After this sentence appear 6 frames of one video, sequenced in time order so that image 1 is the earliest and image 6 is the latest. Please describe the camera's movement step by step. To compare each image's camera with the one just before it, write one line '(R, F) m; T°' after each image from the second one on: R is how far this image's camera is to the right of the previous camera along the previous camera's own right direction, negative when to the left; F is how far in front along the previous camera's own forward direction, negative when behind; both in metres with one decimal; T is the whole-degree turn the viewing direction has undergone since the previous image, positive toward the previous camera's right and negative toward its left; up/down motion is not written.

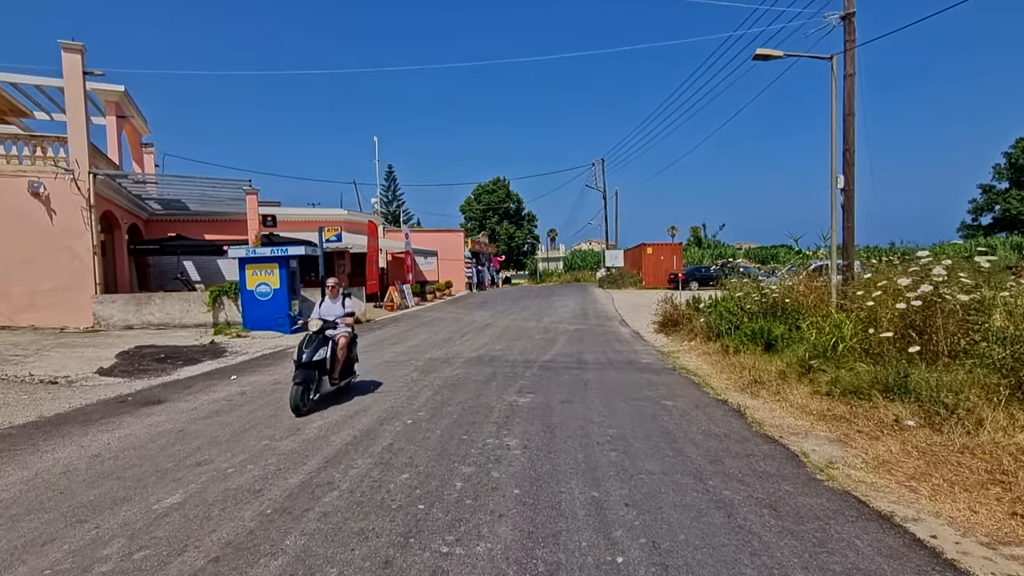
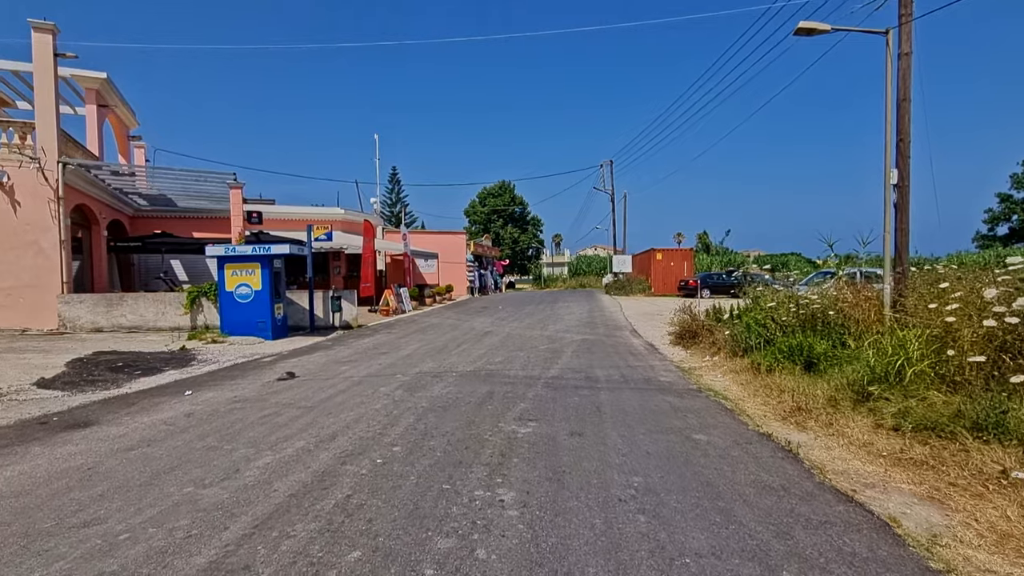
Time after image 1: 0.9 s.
(+0.1, +1.3) m; -1°
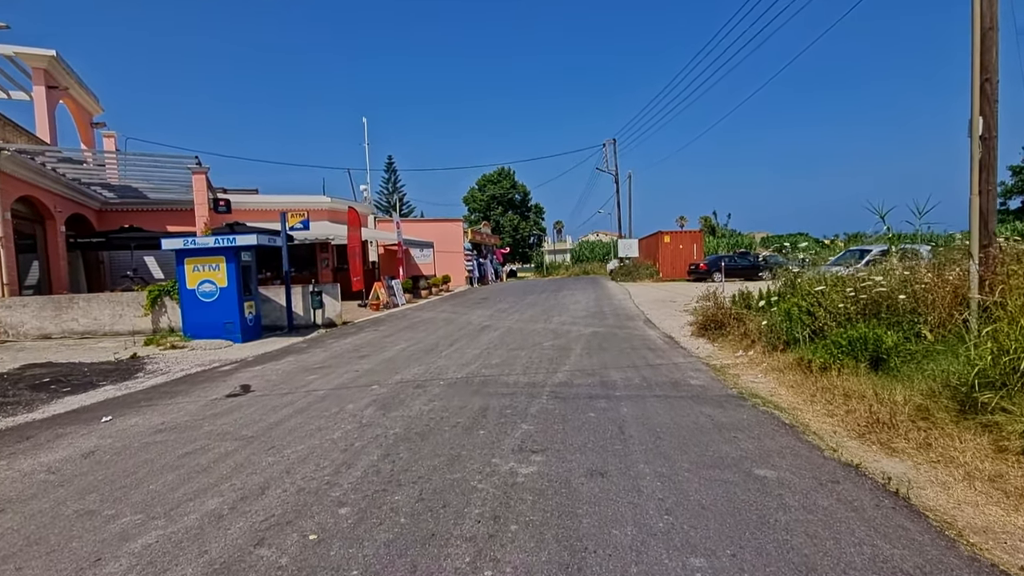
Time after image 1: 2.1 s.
(+0.1, +1.6) m; 0°
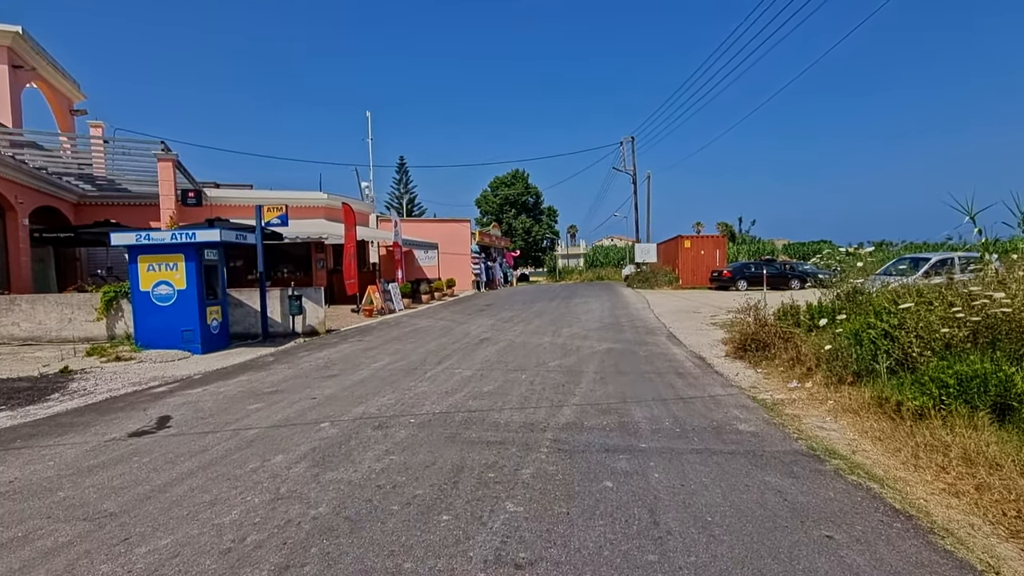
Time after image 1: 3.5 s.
(+0.2, +1.8) m; -2°
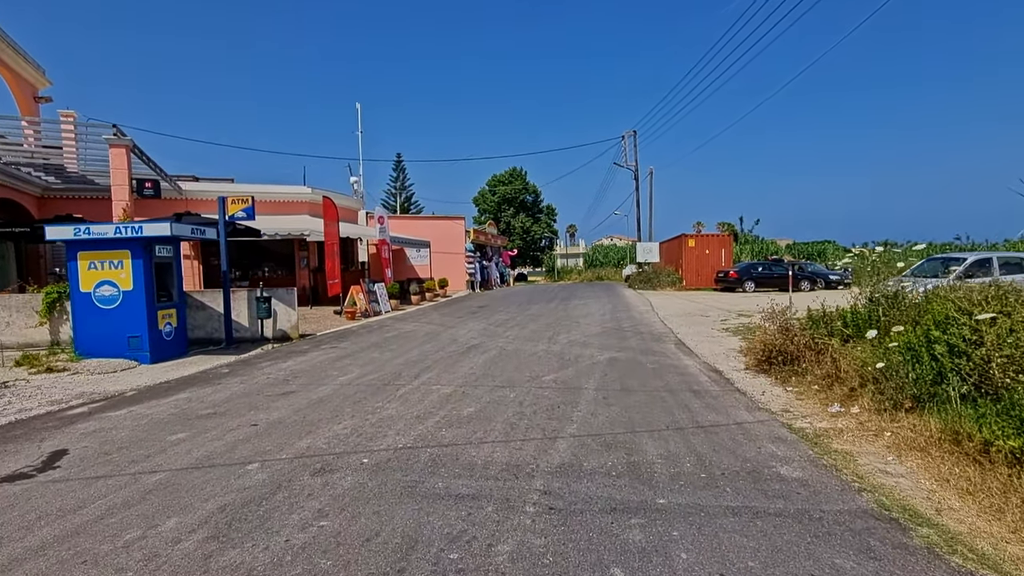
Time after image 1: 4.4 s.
(+0.2, +1.2) m; 0°
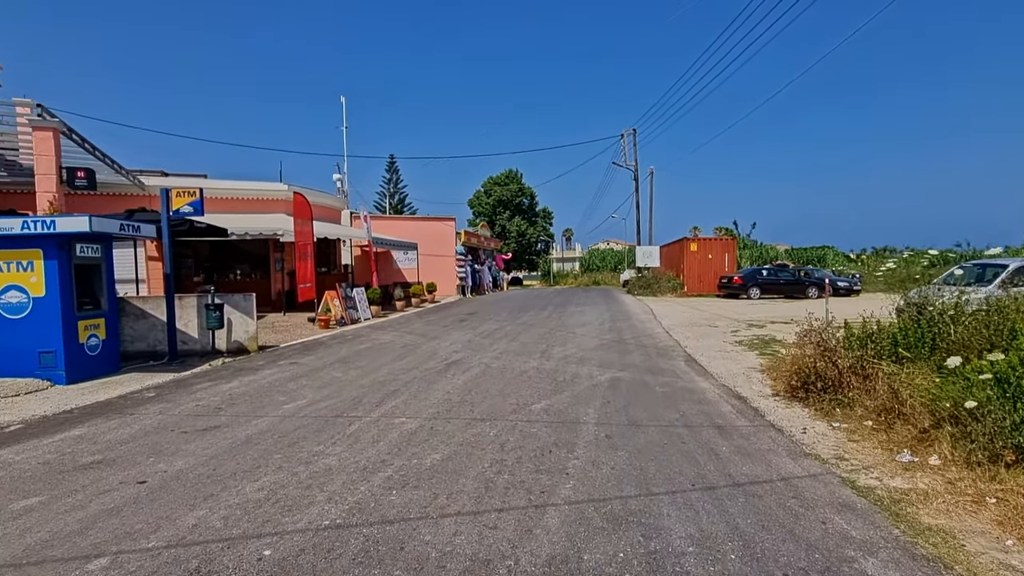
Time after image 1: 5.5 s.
(+0.2, +1.4) m; 0°
